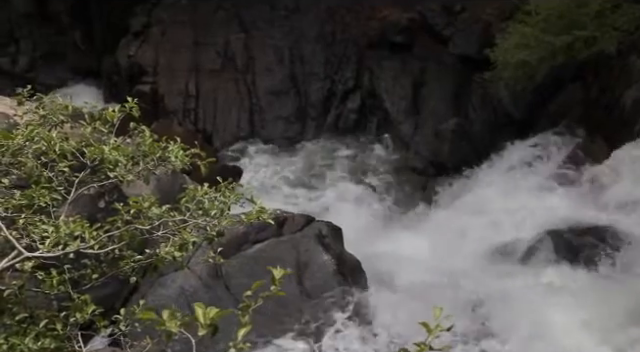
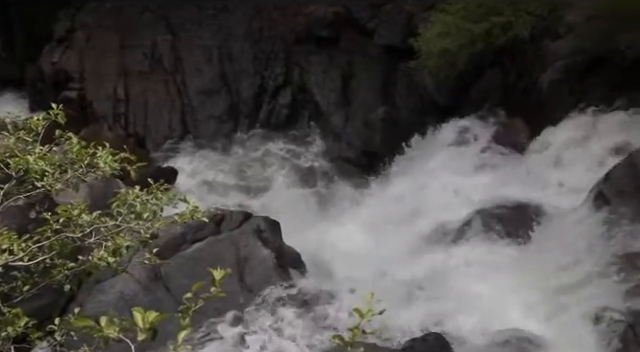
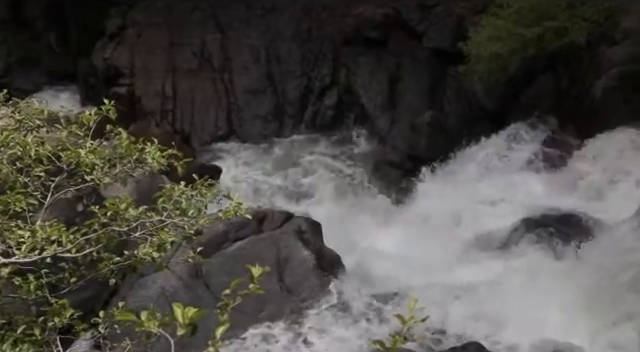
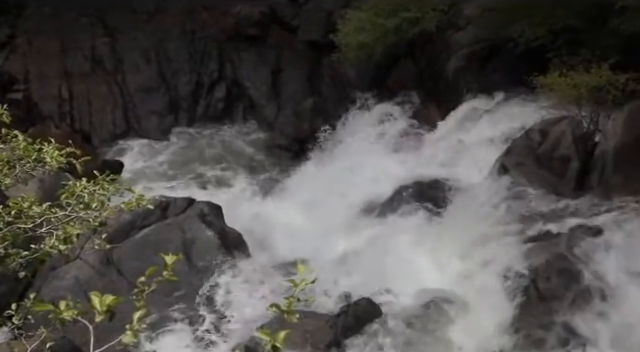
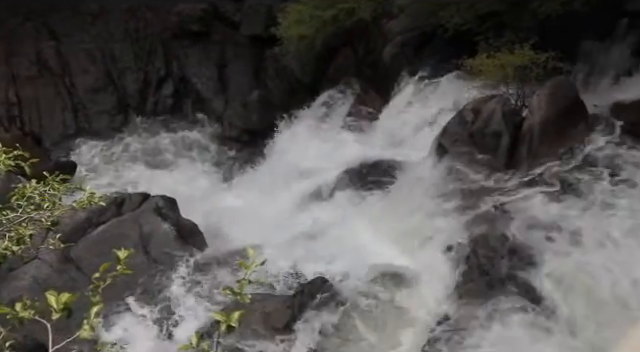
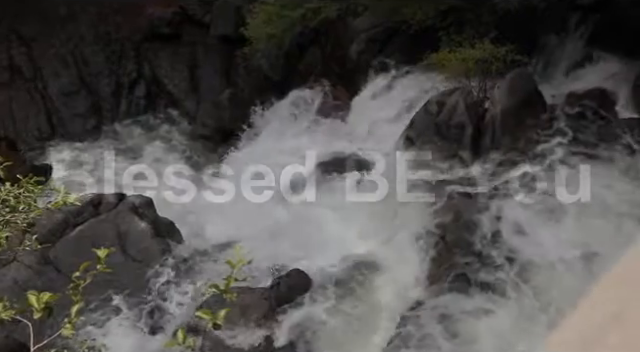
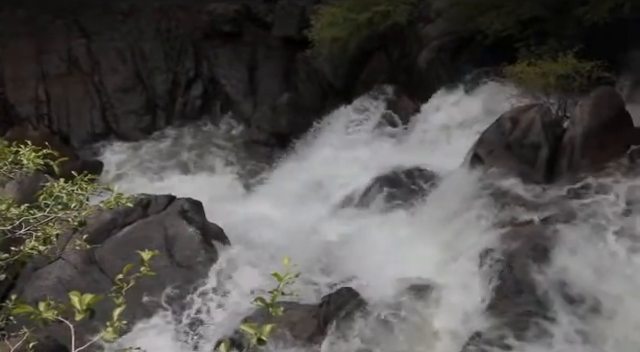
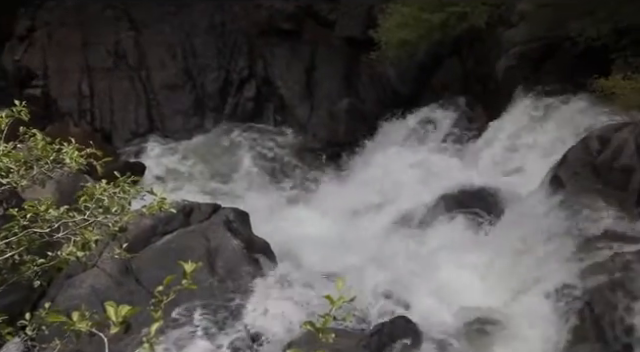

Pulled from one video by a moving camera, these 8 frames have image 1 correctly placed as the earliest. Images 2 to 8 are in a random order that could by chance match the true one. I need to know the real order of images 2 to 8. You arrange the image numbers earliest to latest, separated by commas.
3, 2, 8, 4, 7, 5, 6
